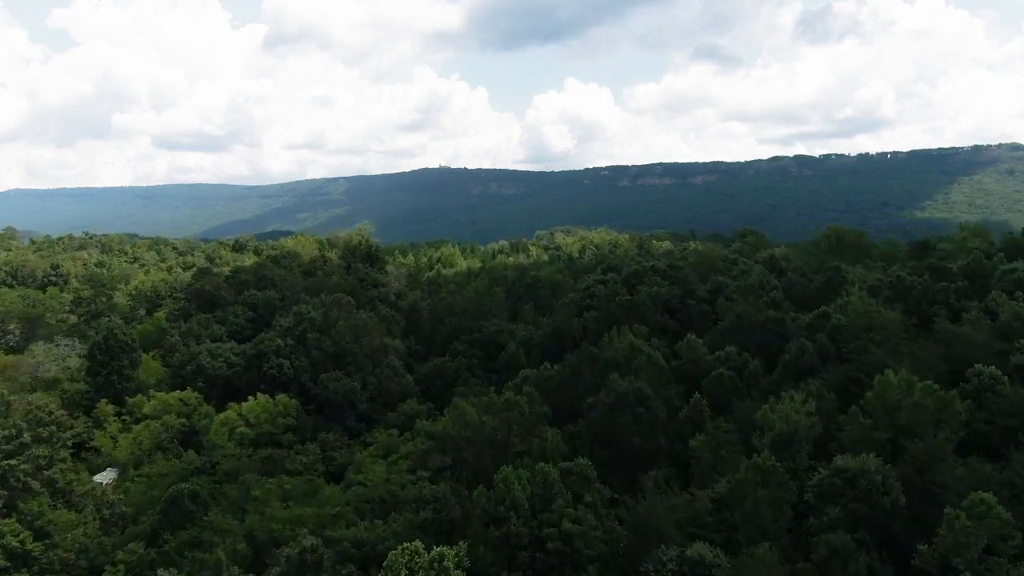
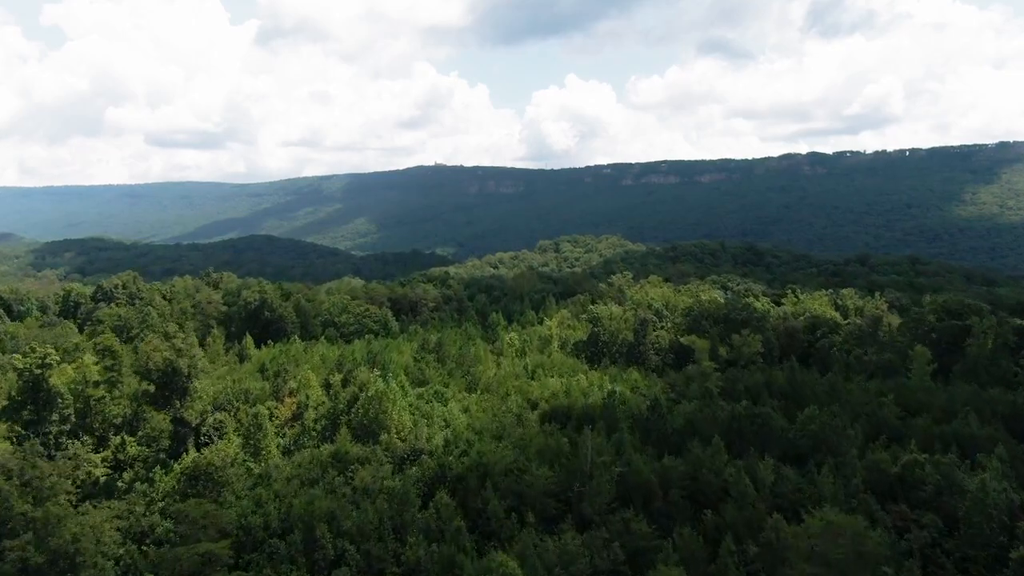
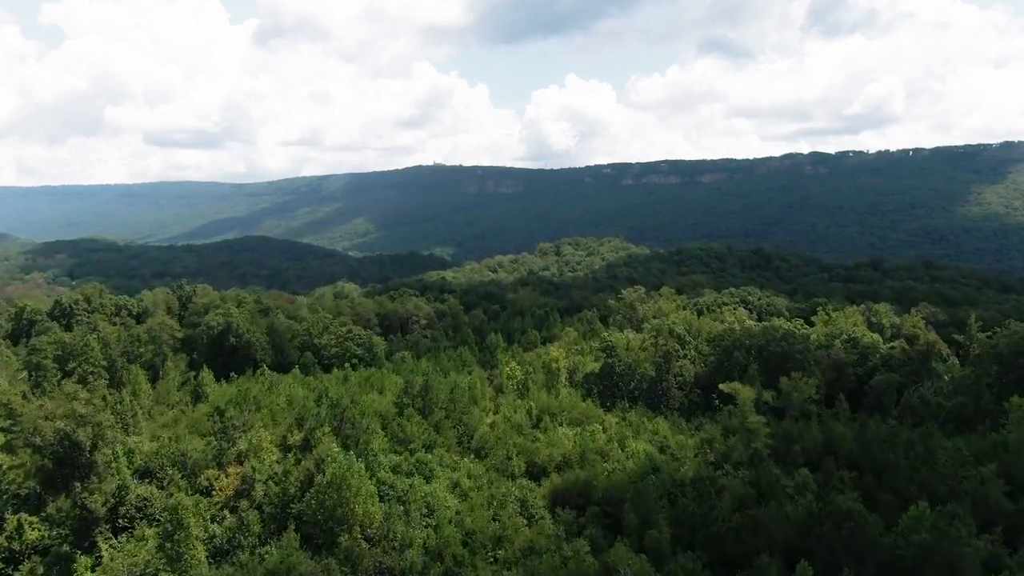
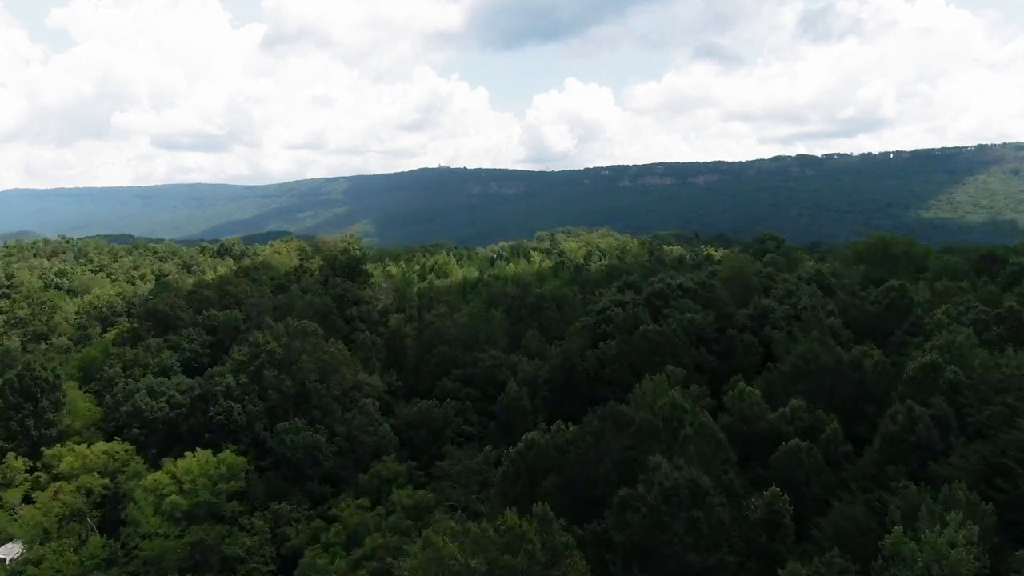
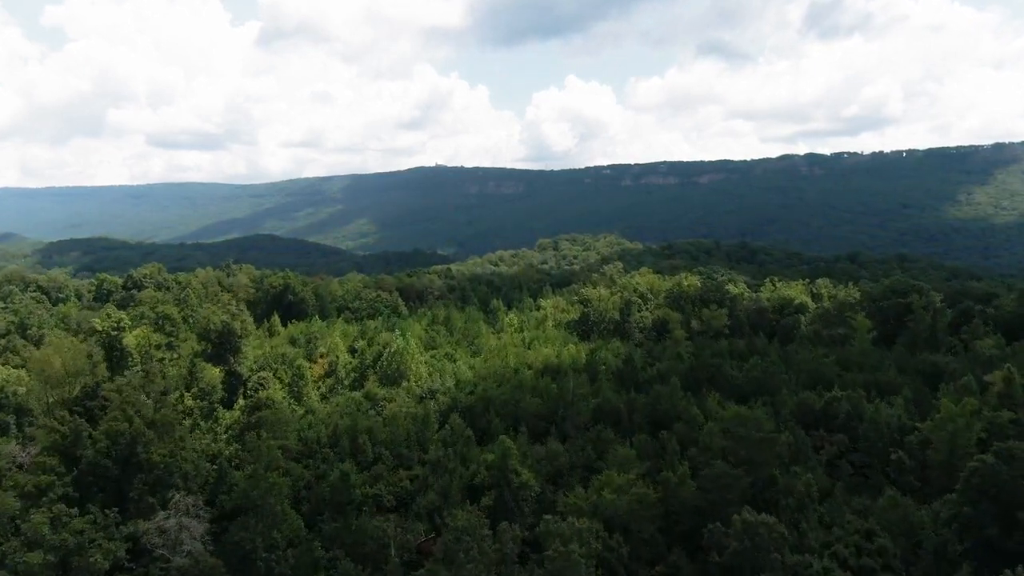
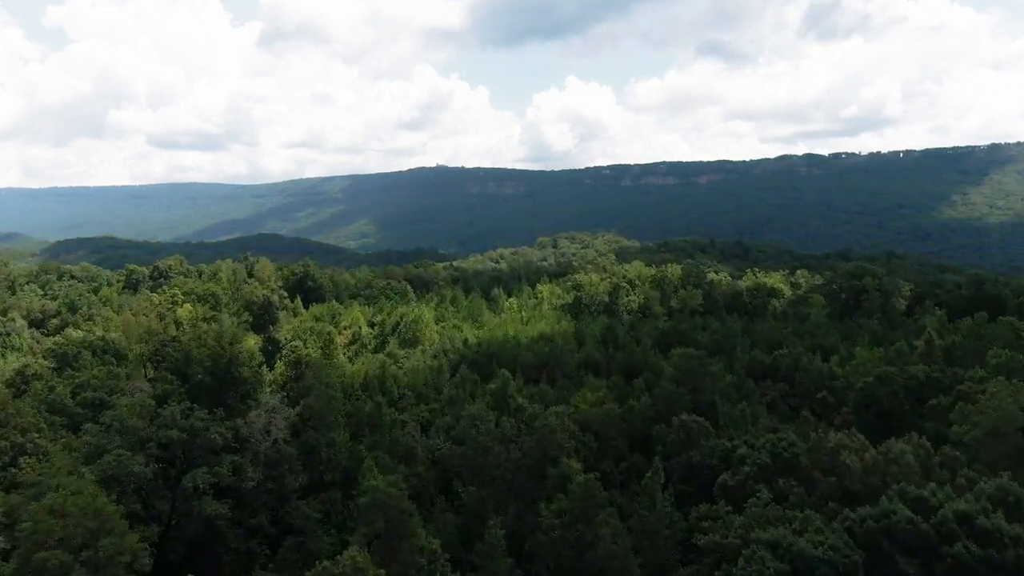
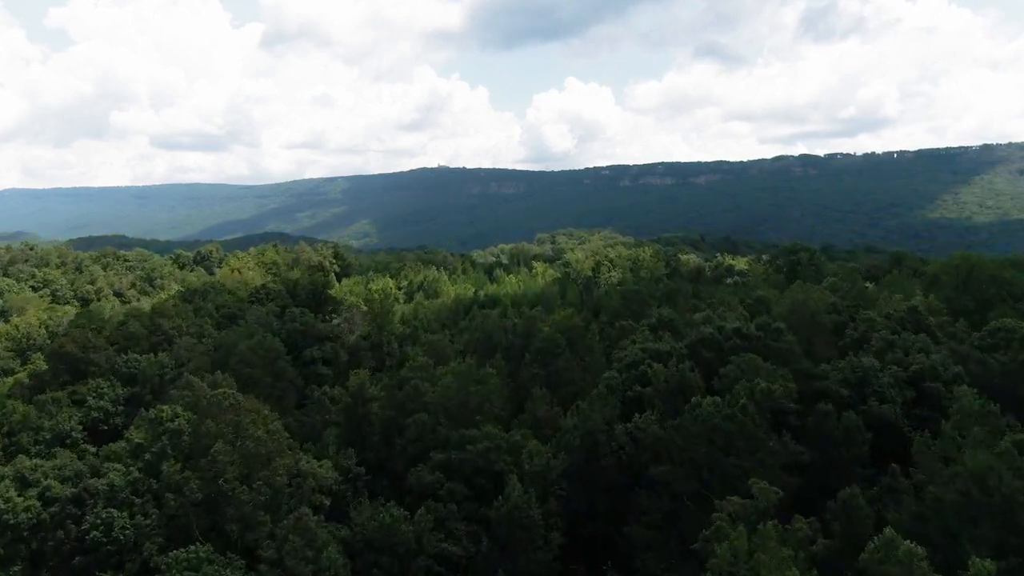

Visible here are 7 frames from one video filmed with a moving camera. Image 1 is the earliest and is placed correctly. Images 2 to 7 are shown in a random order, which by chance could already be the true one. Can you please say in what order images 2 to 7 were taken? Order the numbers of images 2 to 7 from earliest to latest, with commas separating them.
4, 7, 6, 5, 2, 3
